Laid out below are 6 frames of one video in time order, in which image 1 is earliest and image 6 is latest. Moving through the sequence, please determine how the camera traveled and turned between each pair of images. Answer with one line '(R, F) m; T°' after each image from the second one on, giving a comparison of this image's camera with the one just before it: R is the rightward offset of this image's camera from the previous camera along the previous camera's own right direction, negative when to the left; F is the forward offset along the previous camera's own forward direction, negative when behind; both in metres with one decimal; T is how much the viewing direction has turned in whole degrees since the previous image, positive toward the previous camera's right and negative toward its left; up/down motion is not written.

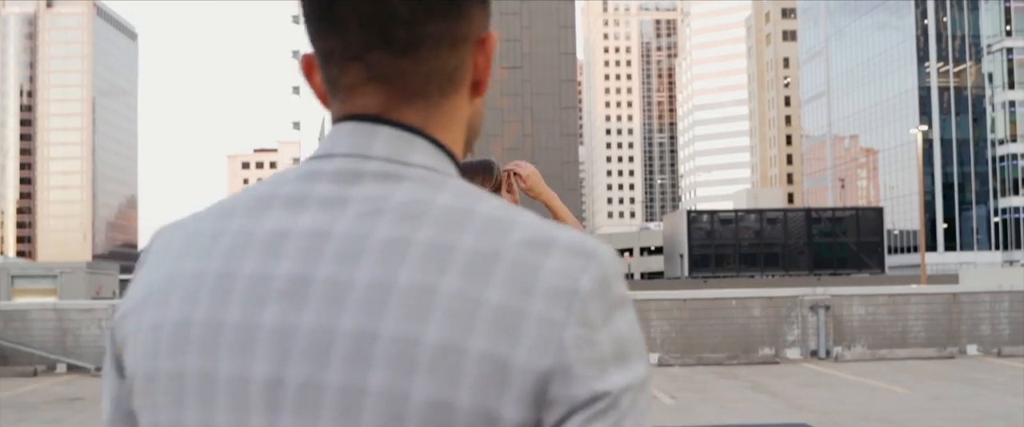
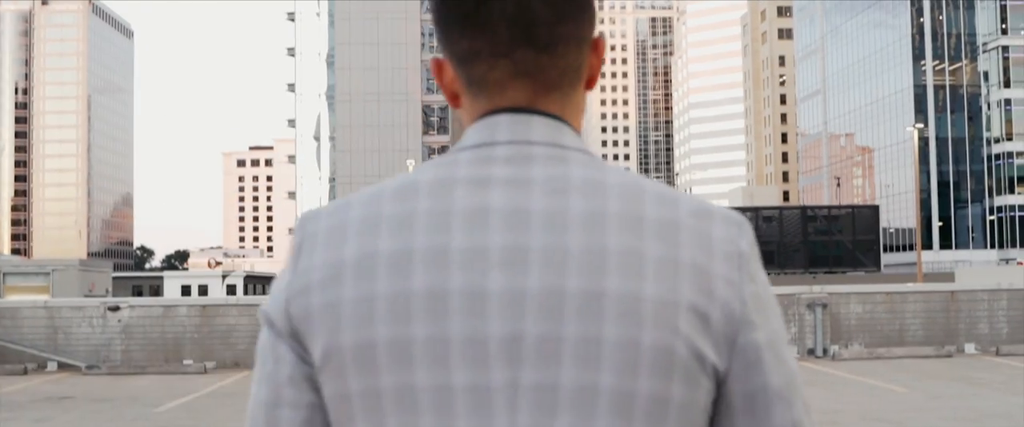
(0.0, +0.2) m; 0°
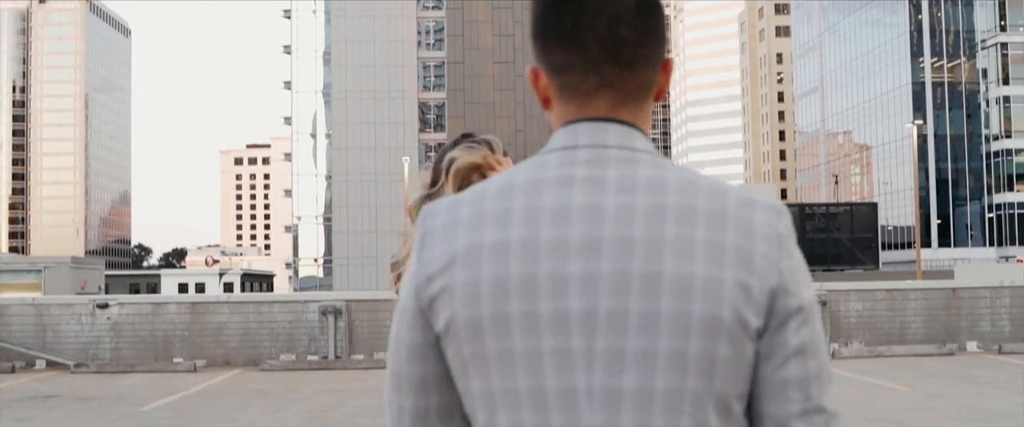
(+0.1, +0.3) m; 0°
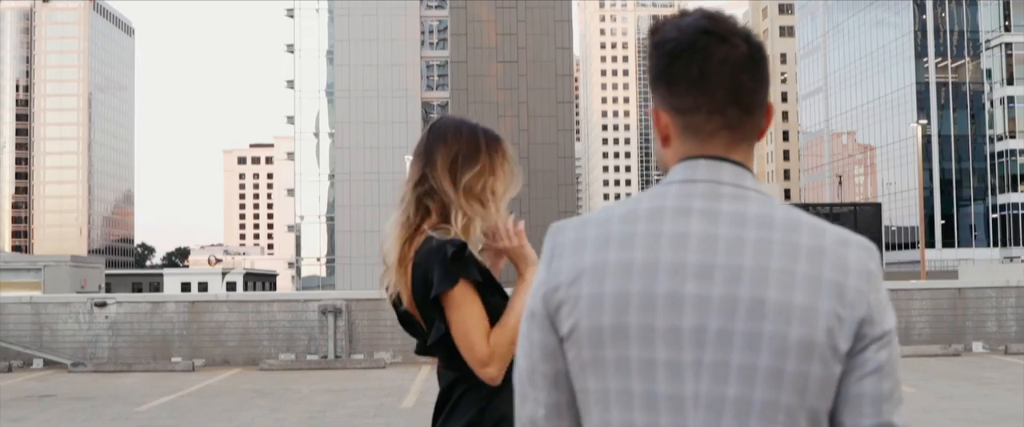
(0.0, +0.2) m; 0°
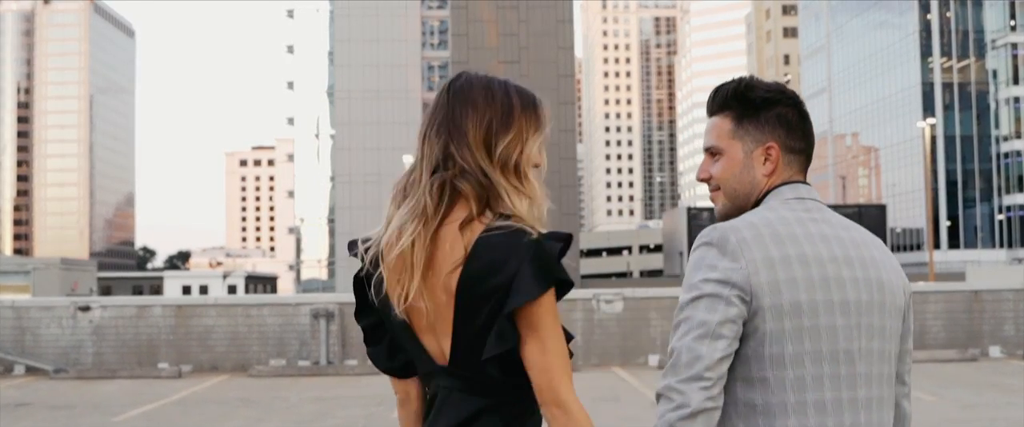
(+0.1, +0.7) m; 0°
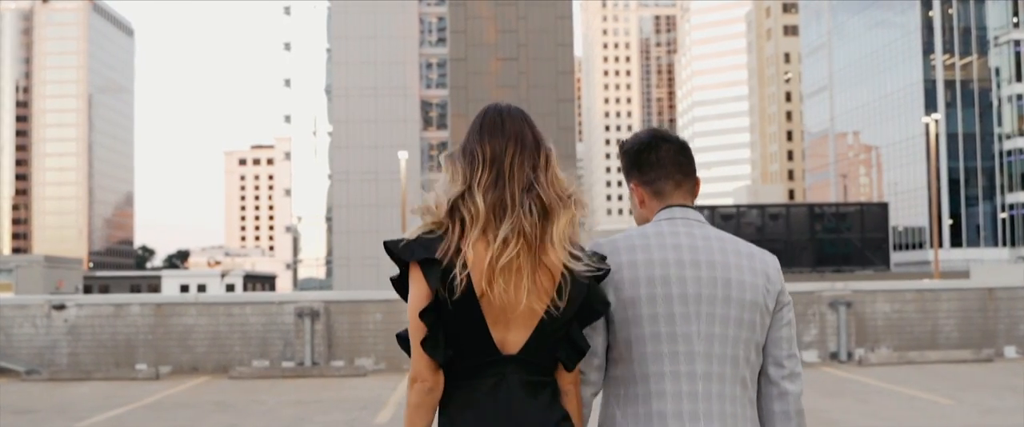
(+0.1, +0.8) m; 0°
